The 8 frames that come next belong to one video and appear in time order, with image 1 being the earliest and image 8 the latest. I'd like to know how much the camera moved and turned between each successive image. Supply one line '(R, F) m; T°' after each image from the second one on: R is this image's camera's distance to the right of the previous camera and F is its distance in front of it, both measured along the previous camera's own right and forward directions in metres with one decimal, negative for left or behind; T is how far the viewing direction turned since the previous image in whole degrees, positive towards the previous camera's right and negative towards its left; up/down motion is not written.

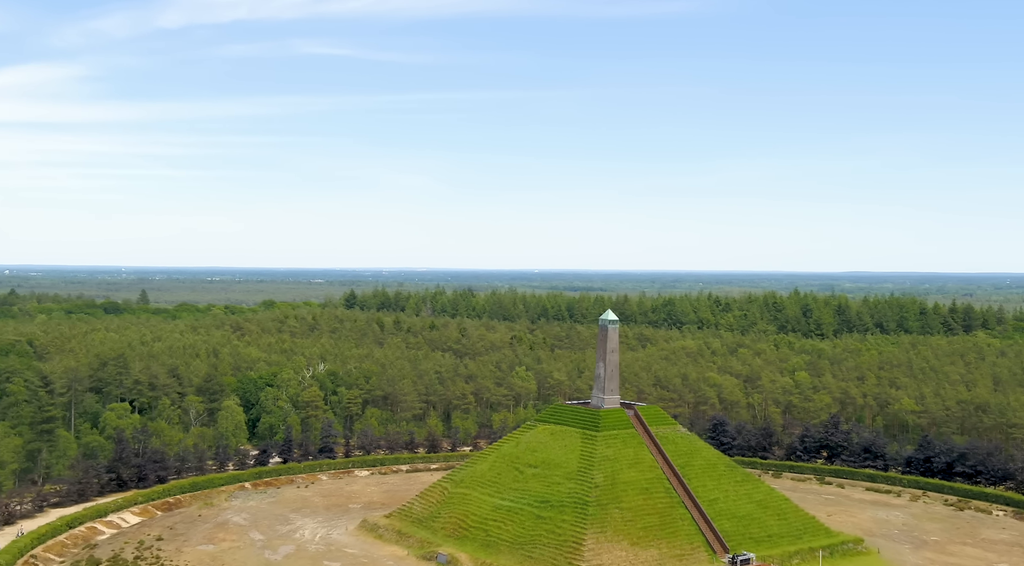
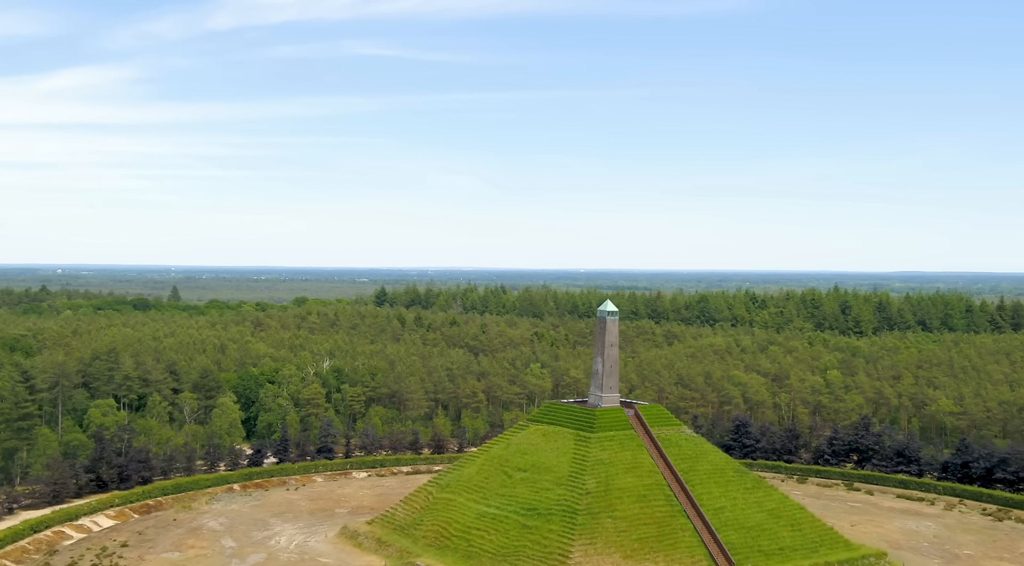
(+3.4, +5.8) m; -2°
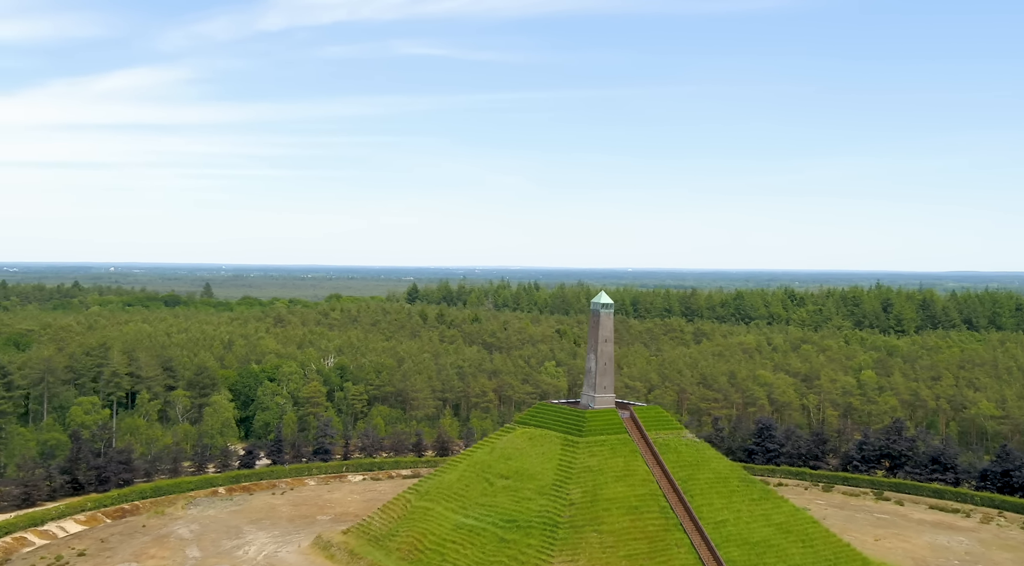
(+3.5, +5.7) m; -2°
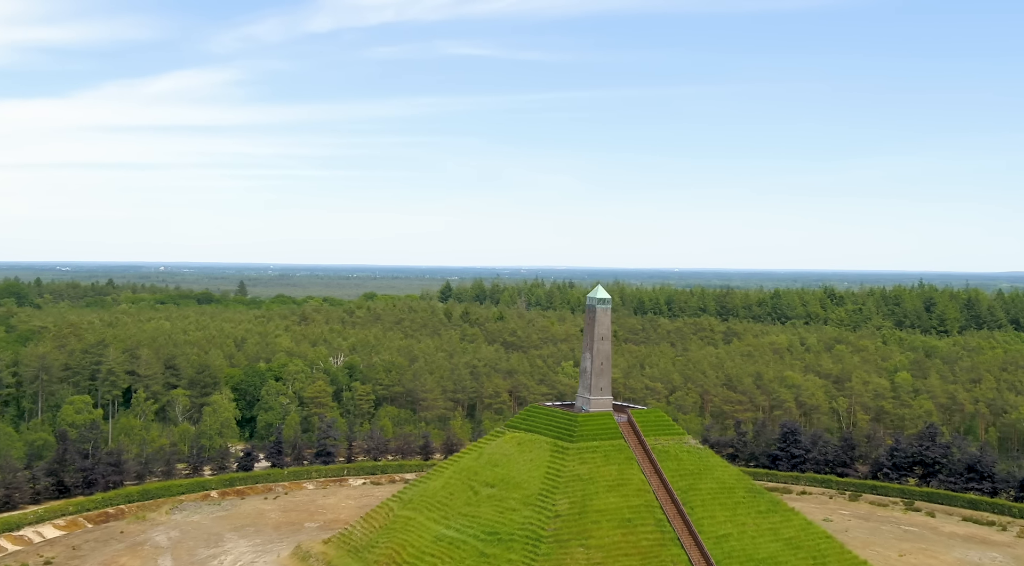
(+3.0, +4.4) m; -2°
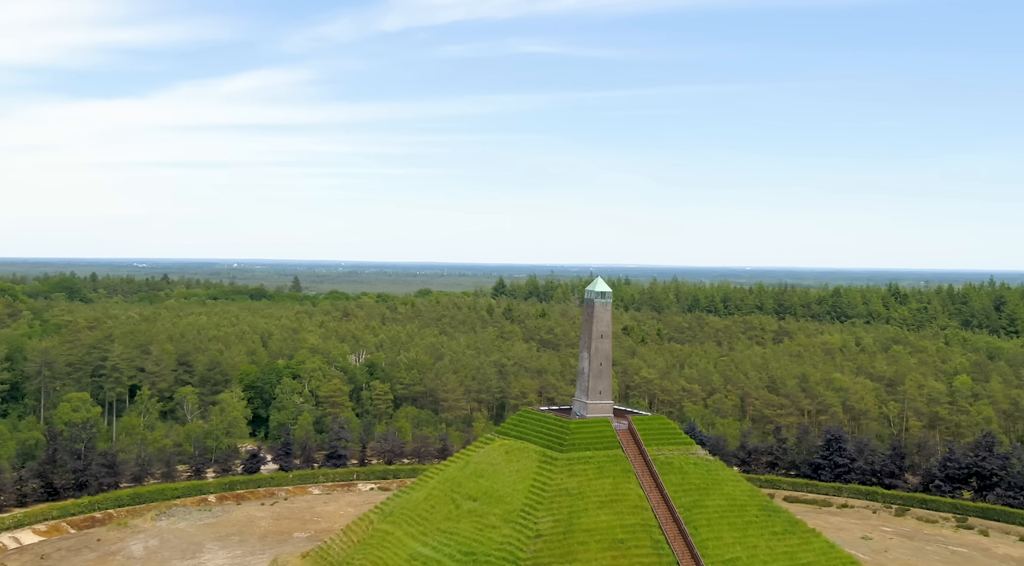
(+3.8, +5.6) m; -4°
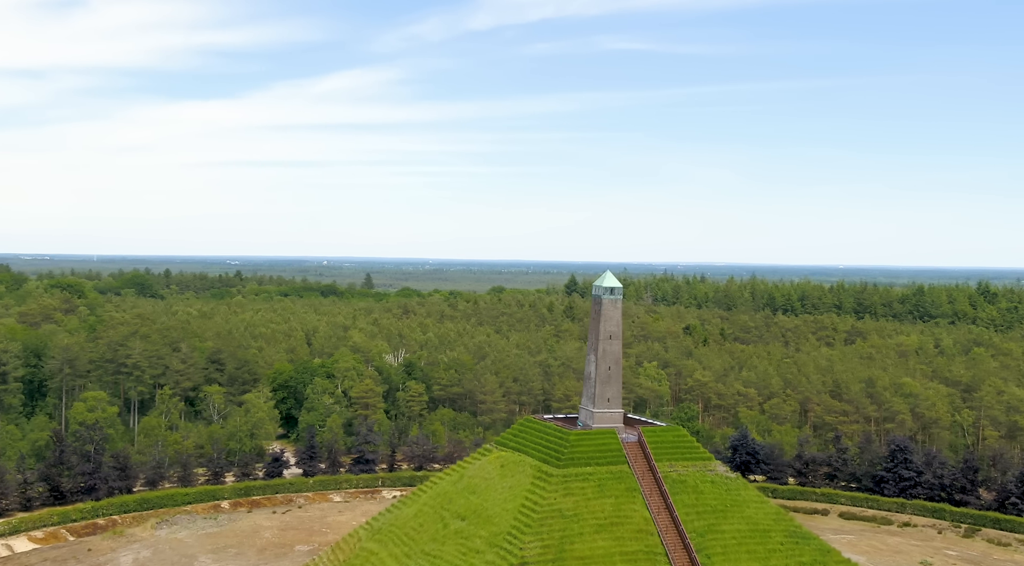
(+3.8, +5.4) m; -5°
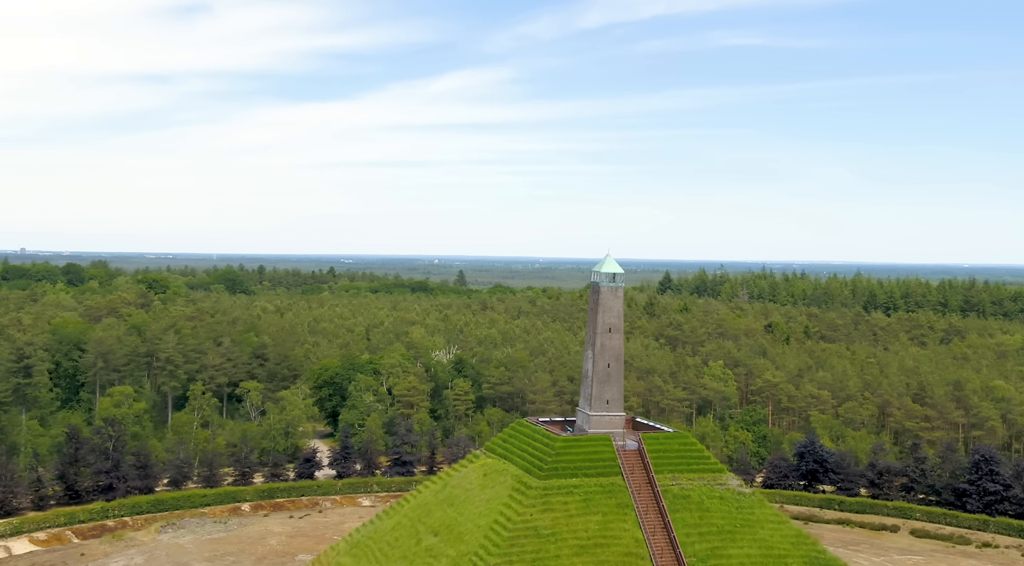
(+4.7, +5.5) m; -6°
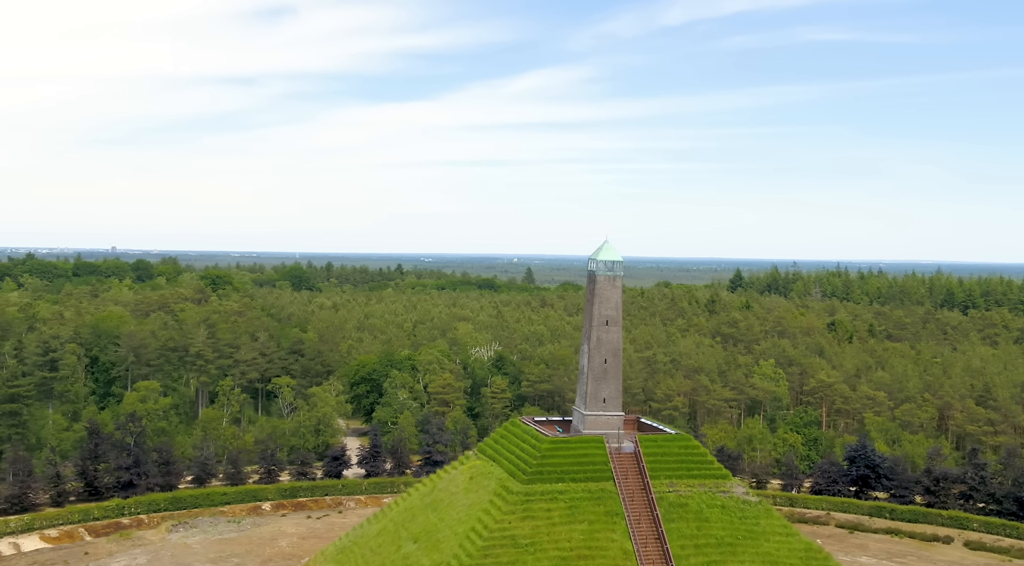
(+3.2, +3.0) m; -4°
